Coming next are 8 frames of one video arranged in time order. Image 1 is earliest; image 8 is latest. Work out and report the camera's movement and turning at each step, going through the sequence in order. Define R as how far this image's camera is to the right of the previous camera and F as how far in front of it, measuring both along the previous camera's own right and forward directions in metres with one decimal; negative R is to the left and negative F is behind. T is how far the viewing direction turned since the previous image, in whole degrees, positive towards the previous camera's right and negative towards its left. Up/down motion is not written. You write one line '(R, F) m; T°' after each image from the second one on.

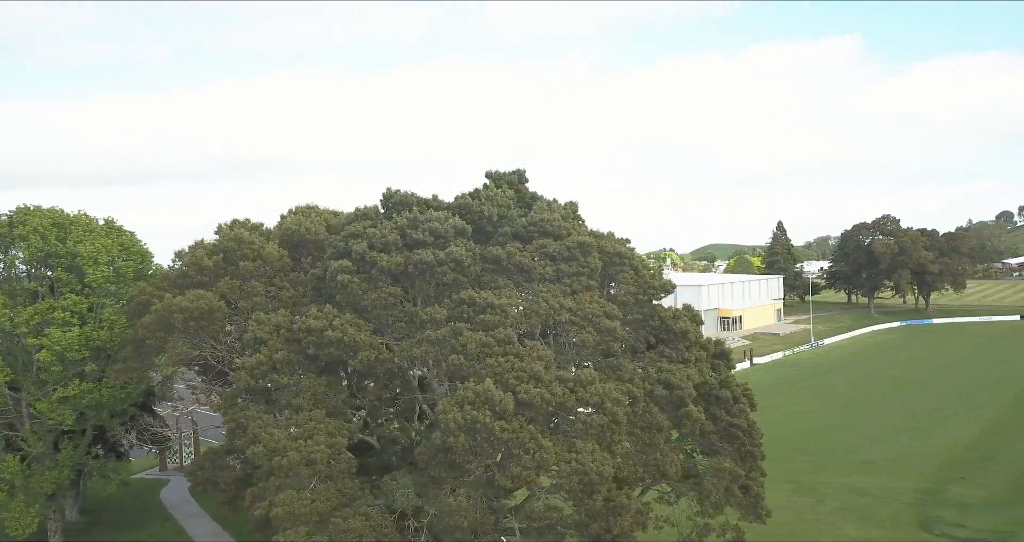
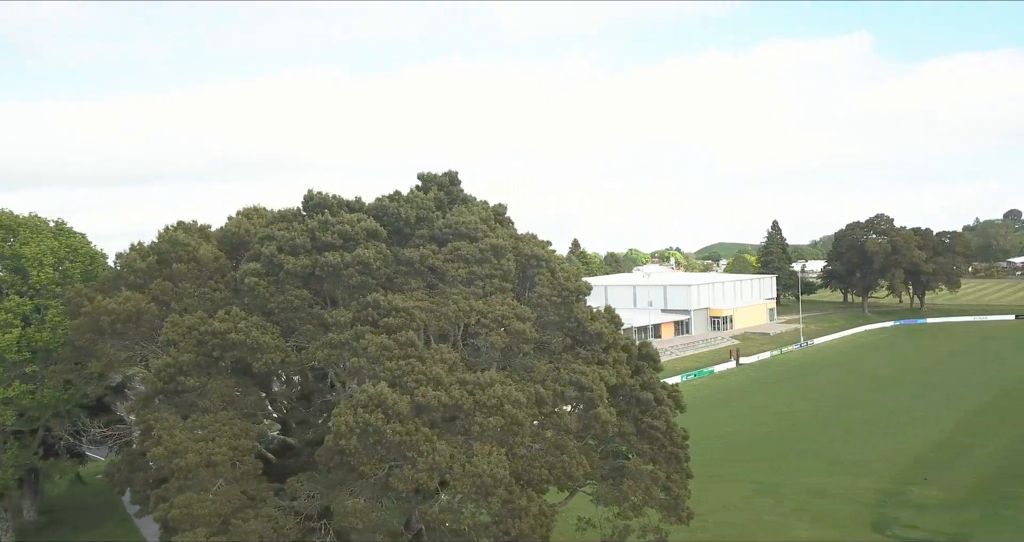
(+1.6, 0.0) m; 0°
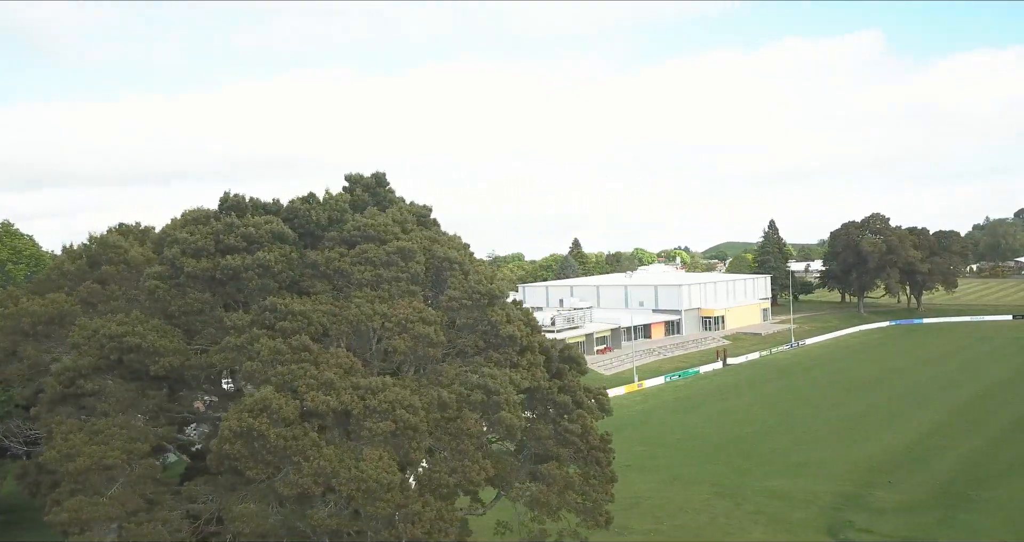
(+1.8, +0.1) m; 0°
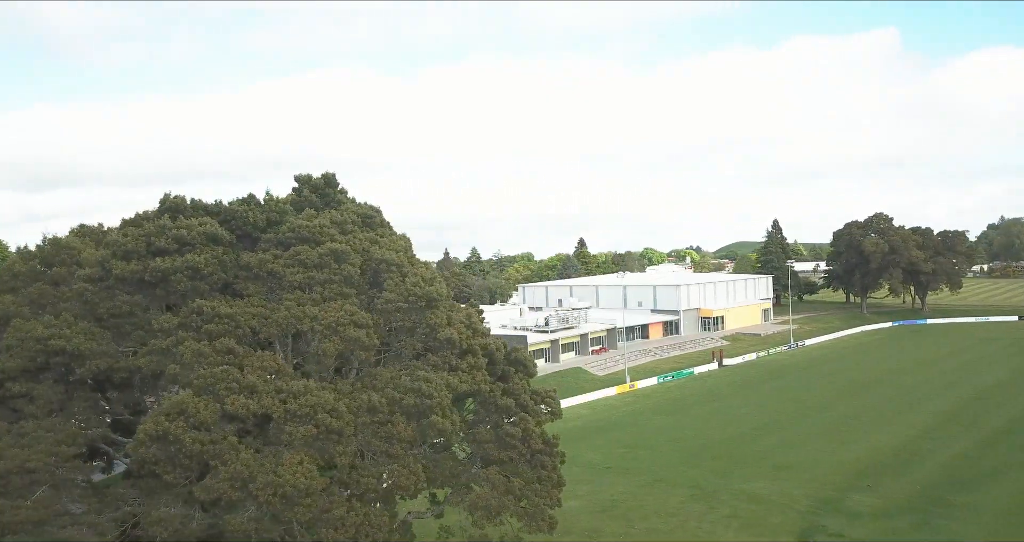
(+1.3, +0.1) m; -1°
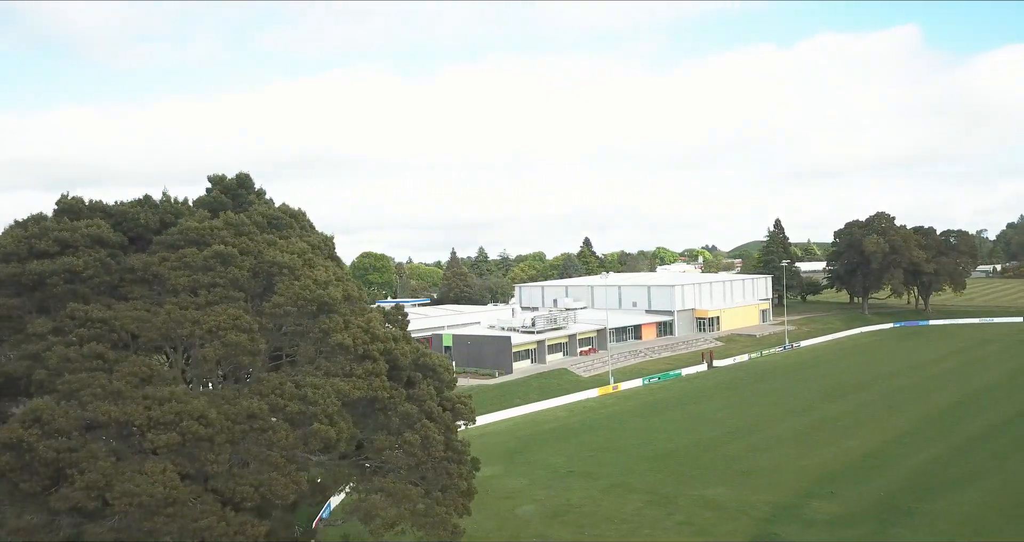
(+2.1, +0.3) m; -1°
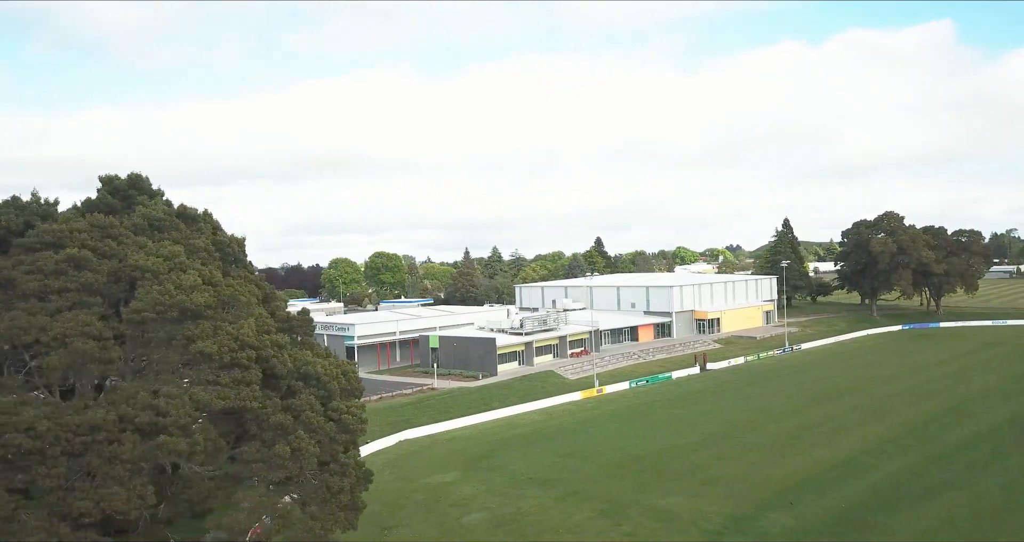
(+2.6, +0.6) m; -2°
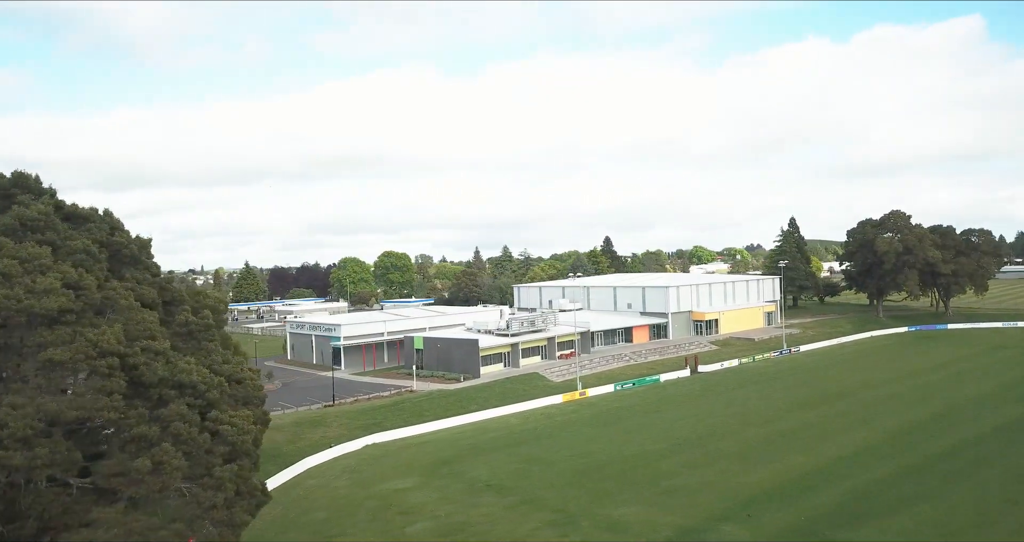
(+2.4, +0.8) m; -1°
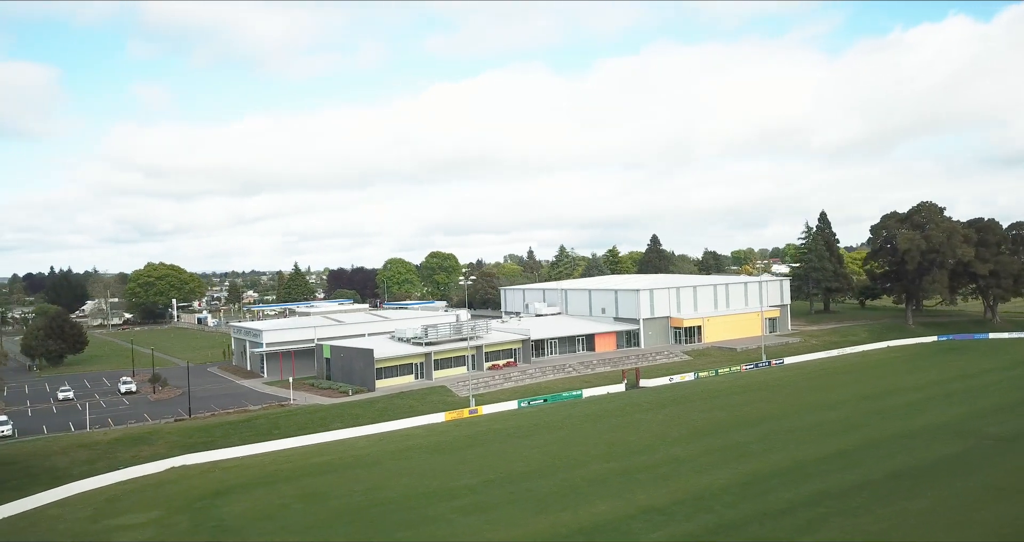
(+12.4, +4.8) m; -7°
